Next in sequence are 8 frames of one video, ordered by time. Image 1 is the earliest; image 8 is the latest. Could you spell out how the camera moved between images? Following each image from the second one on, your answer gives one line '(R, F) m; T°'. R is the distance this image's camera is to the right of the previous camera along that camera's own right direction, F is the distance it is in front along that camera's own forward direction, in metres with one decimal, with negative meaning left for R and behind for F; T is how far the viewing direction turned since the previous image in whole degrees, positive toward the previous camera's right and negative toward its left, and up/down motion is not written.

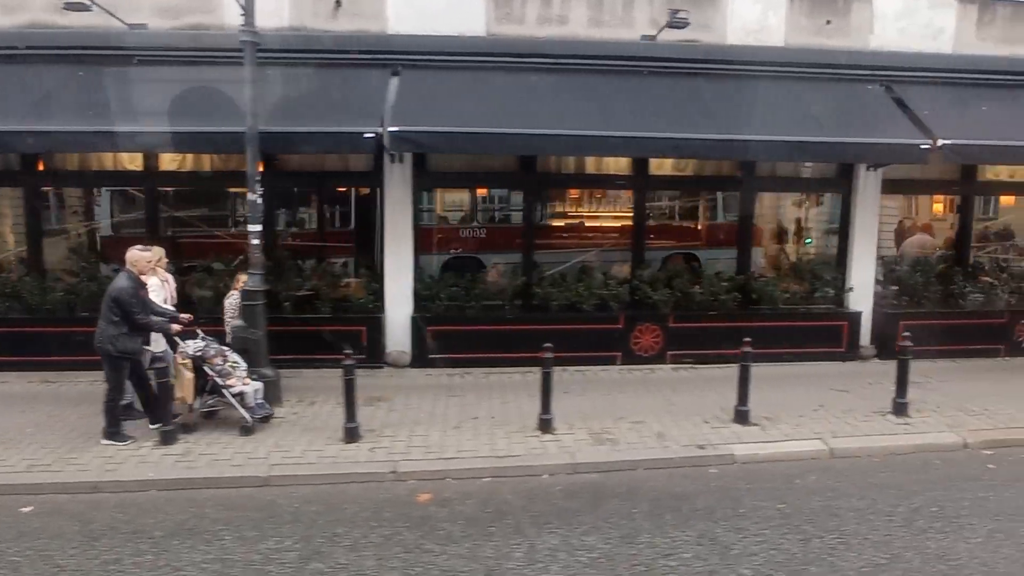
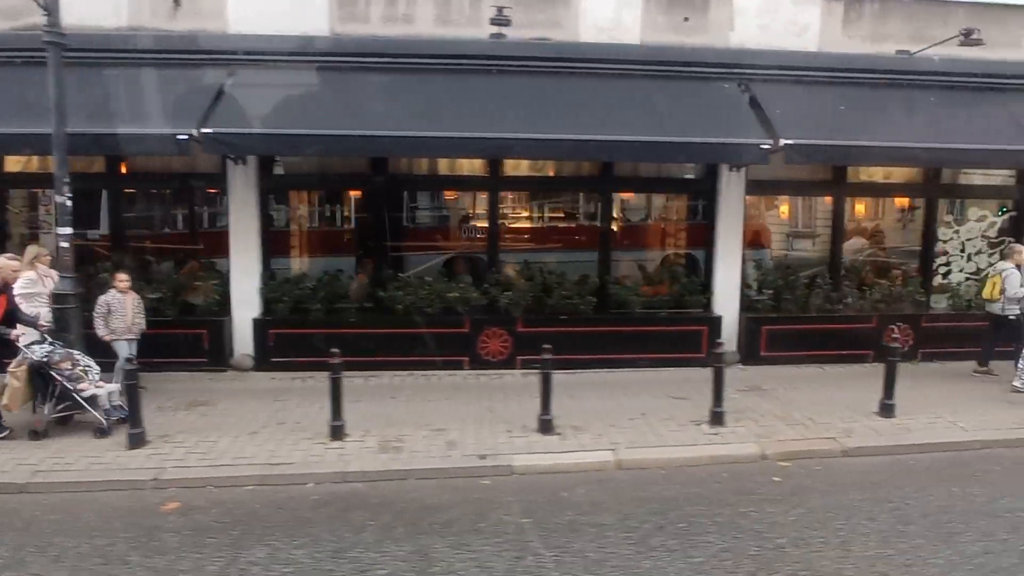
(+2.3, +0.2) m; -1°
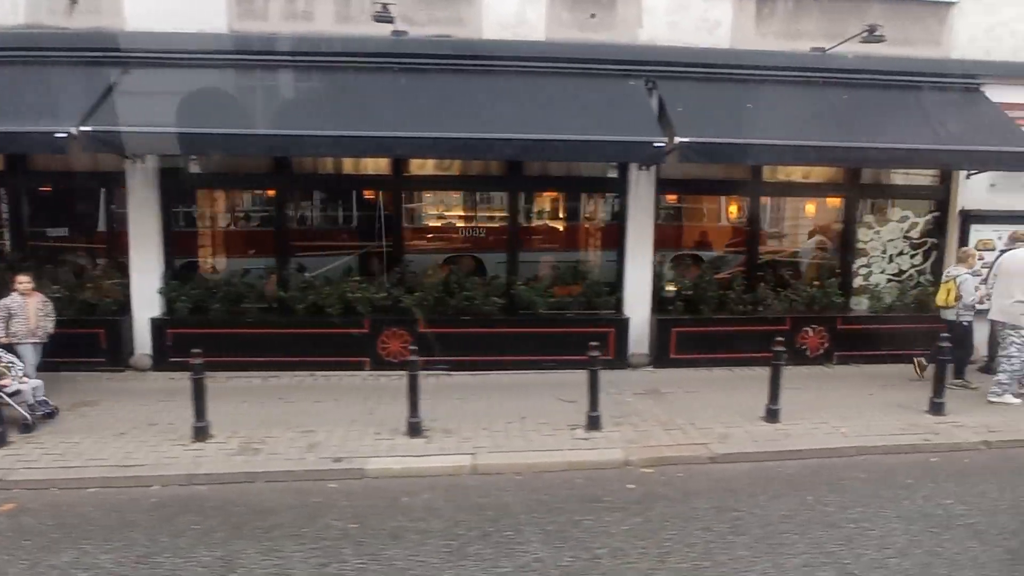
(+1.5, +0.1) m; -1°
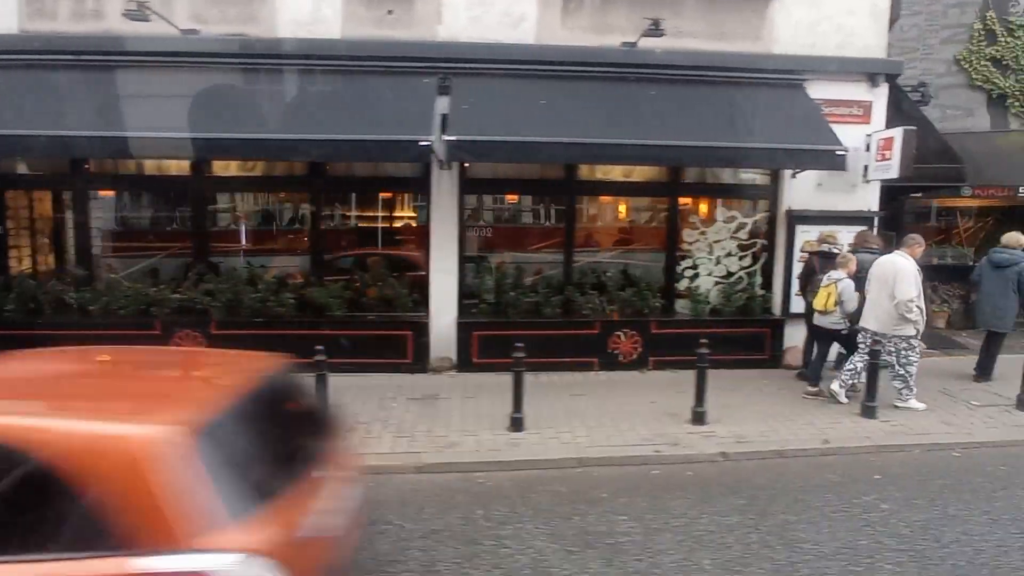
(+3.0, +0.2) m; -2°
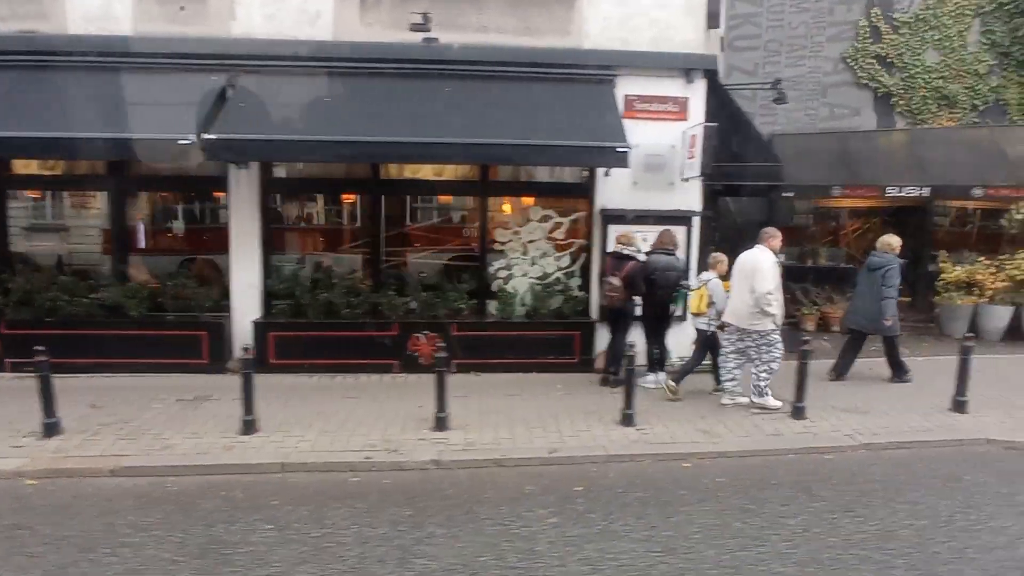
(+2.9, +0.2) m; -1°
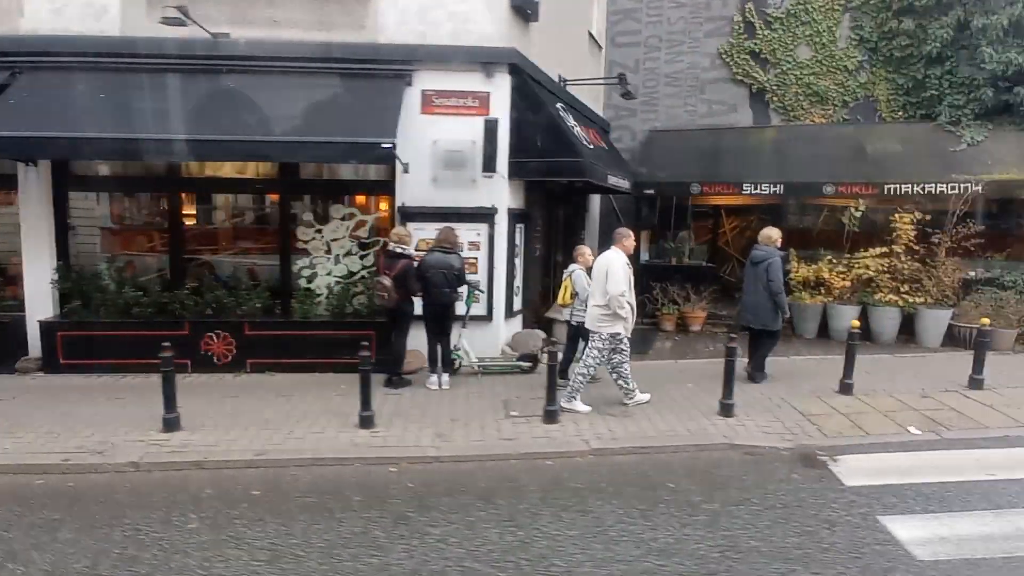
(+2.8, +0.2) m; -1°
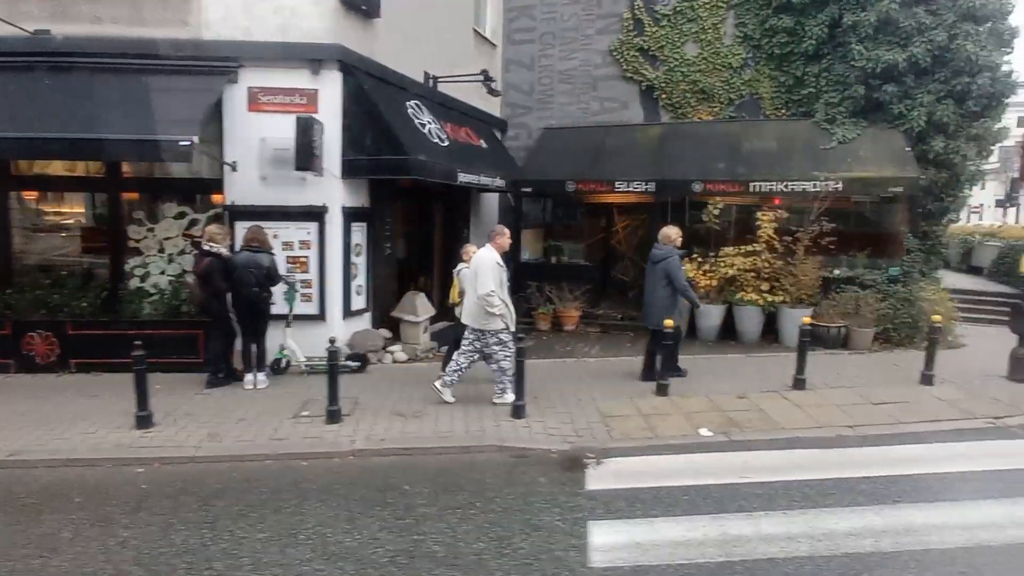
(+2.3, +0.1) m; 0°
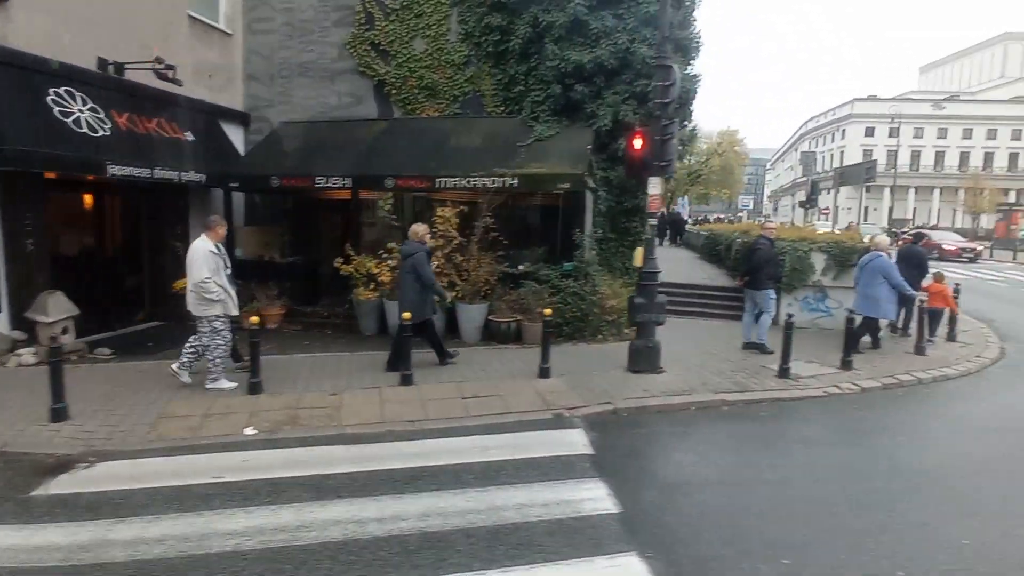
(+4.1, -0.1) m; +6°
